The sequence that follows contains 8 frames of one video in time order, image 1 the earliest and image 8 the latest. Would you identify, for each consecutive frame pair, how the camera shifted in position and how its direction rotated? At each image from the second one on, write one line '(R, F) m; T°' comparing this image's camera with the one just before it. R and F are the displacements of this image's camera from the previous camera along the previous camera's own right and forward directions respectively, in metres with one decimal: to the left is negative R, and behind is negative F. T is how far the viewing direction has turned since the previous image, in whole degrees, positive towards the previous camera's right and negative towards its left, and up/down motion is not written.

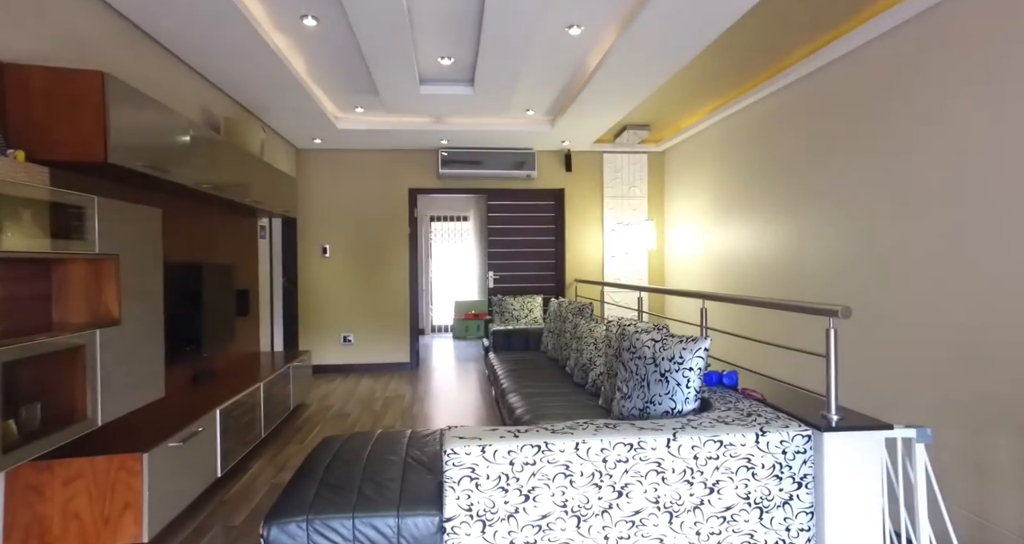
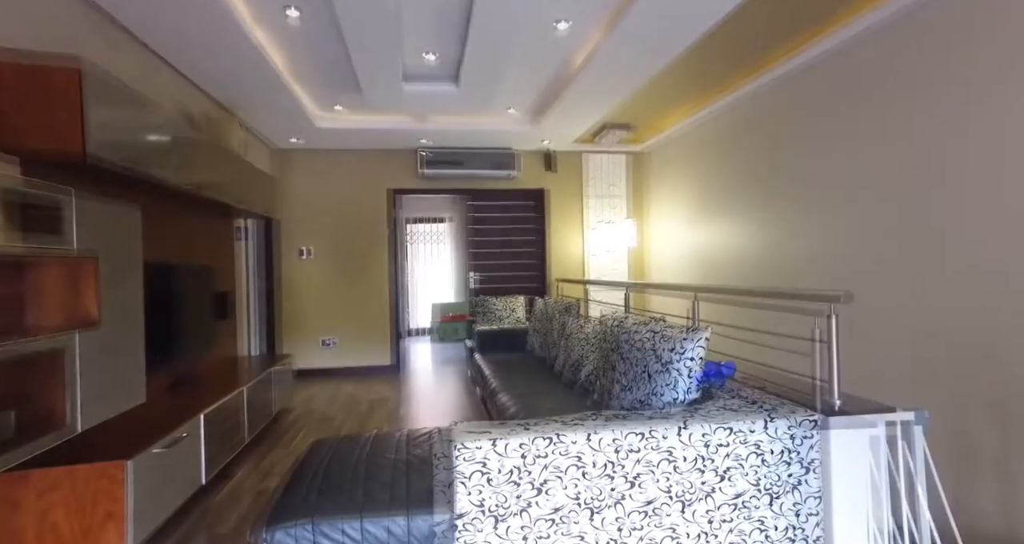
(-0.1, 0.0) m; +3°
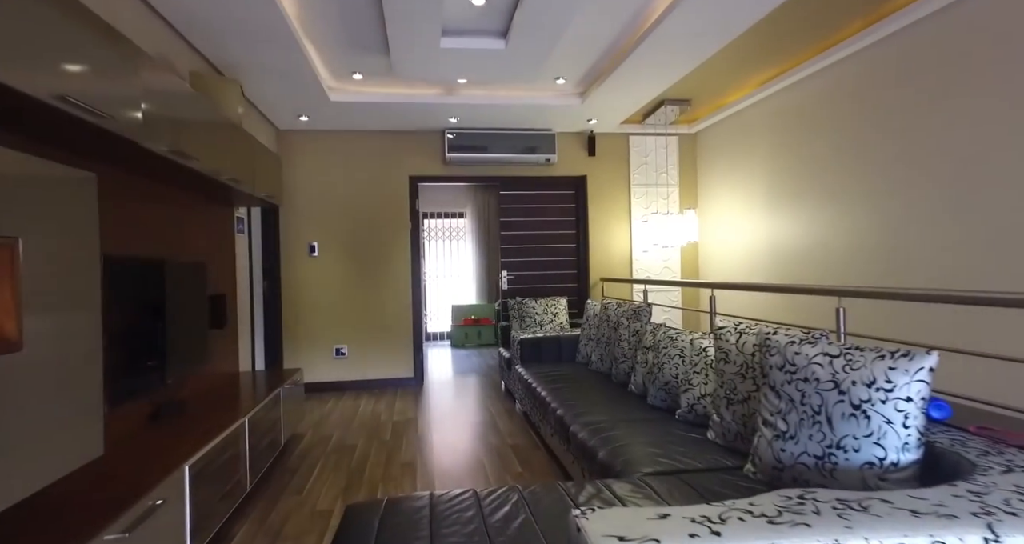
(-0.4, +0.6) m; 0°
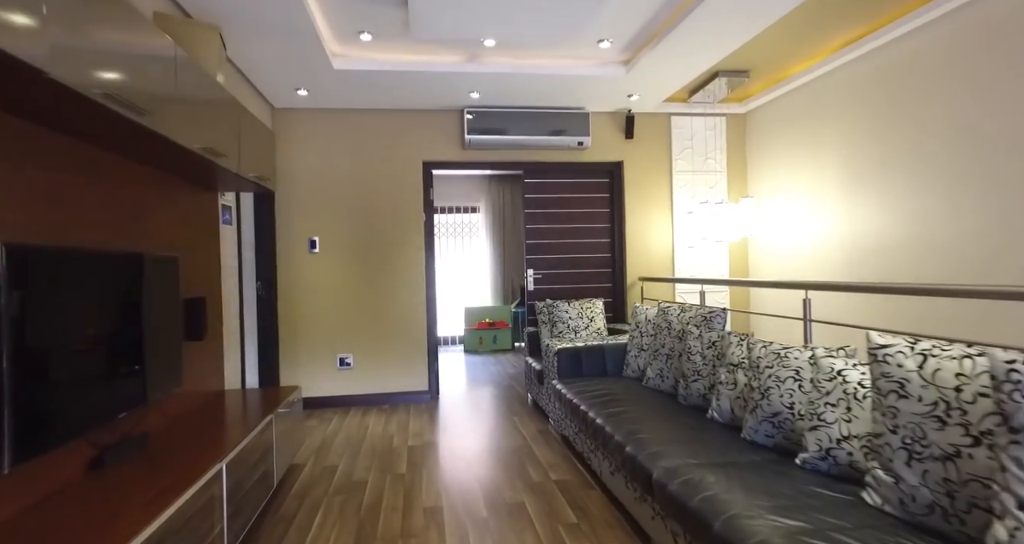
(-0.2, +0.6) m; 0°
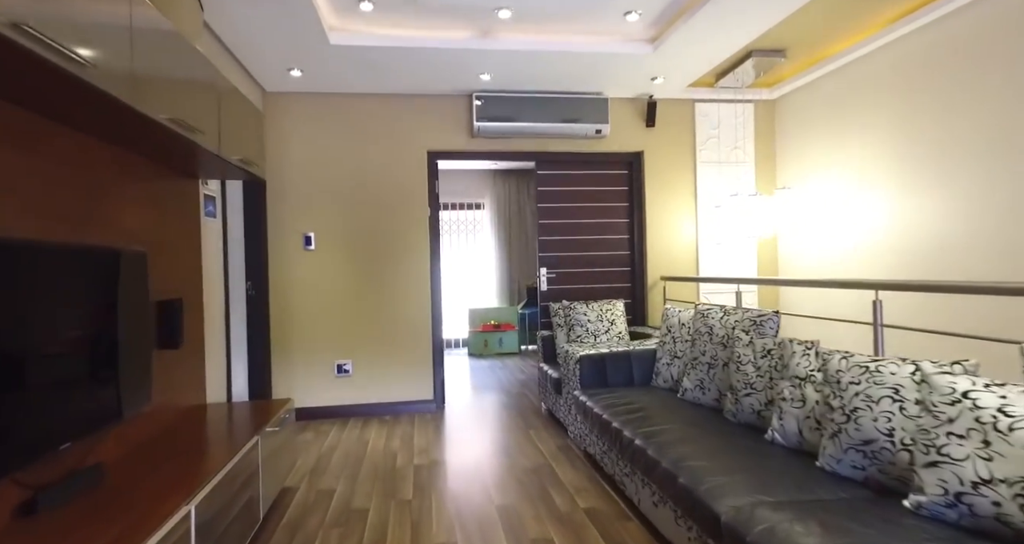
(-0.1, +0.3) m; 0°
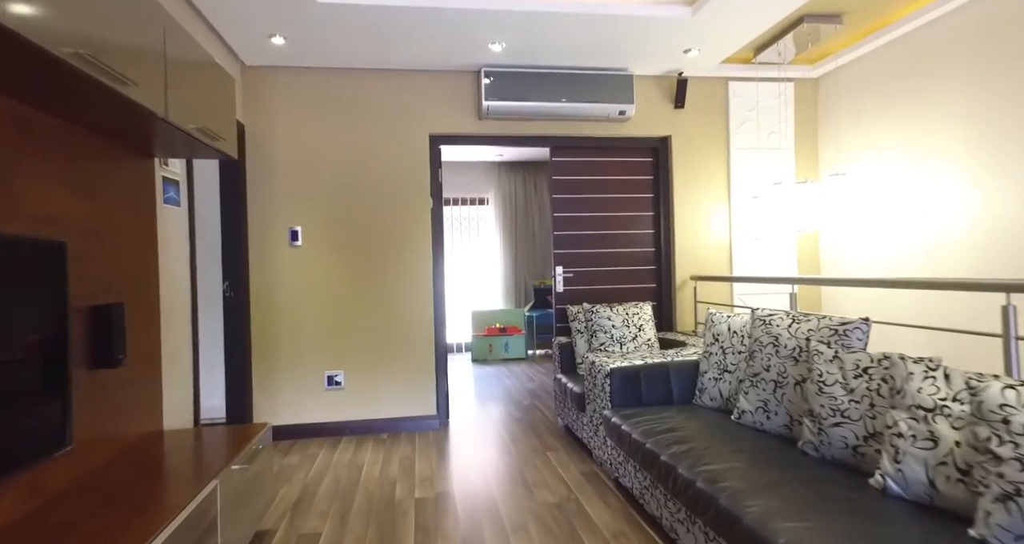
(-0.1, +0.4) m; 0°
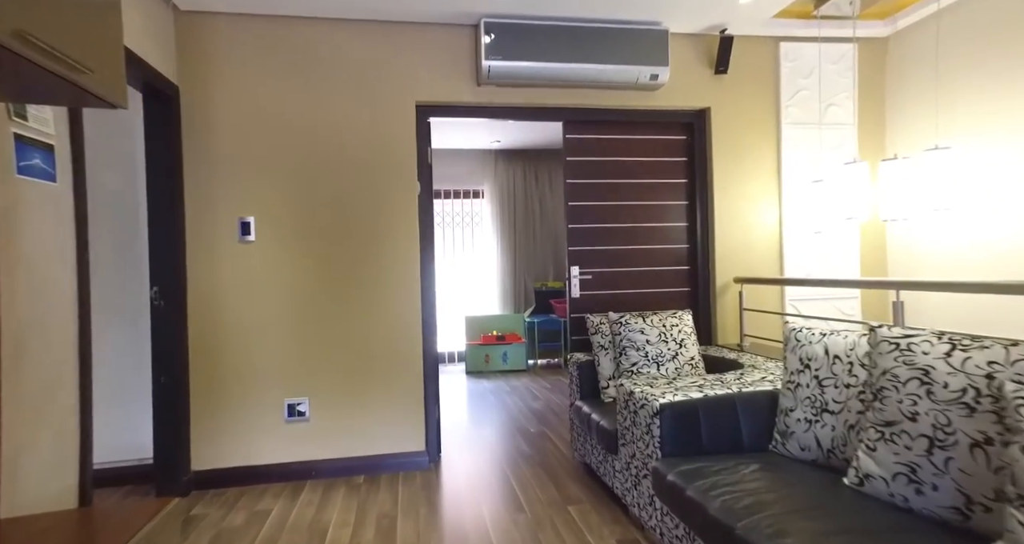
(-0.1, +0.7) m; +1°
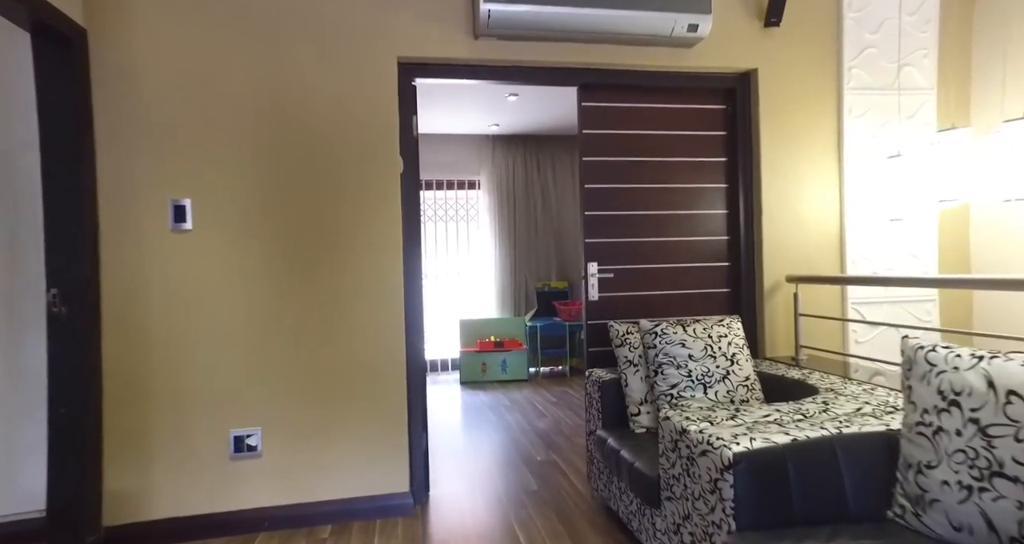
(-0.1, +0.6) m; +1°
